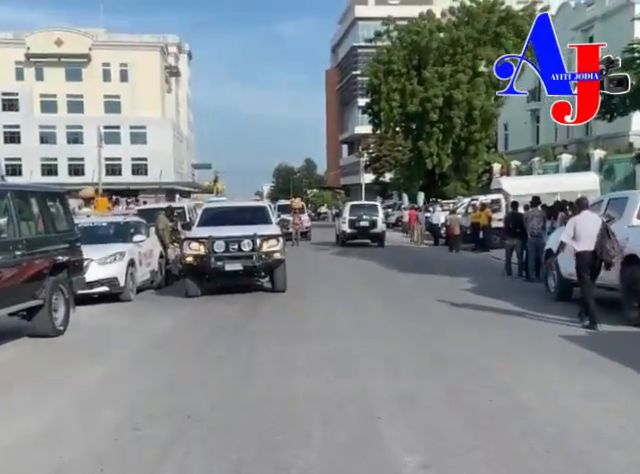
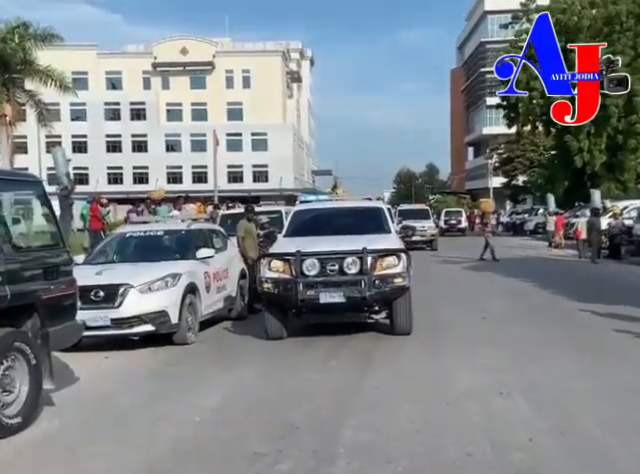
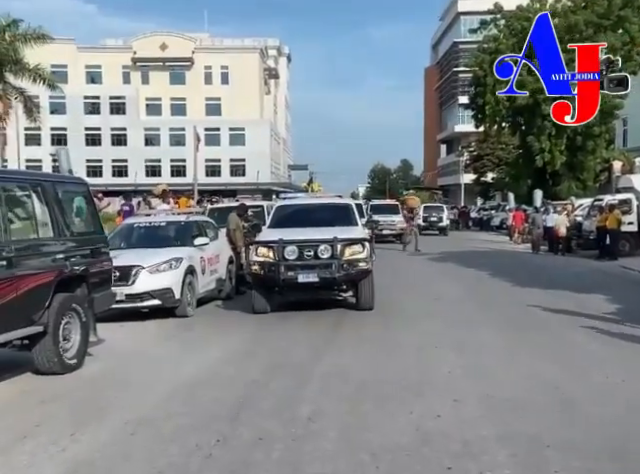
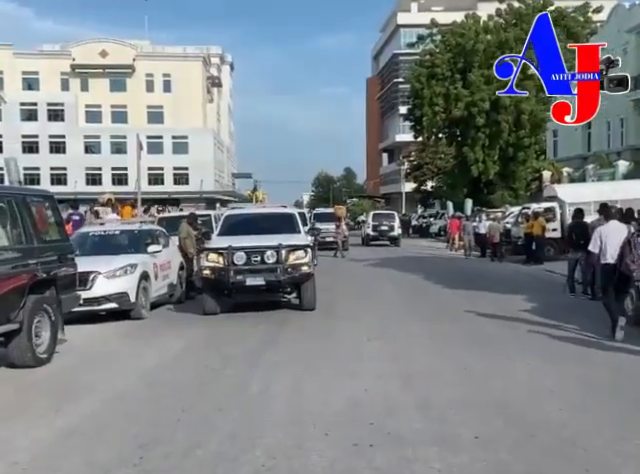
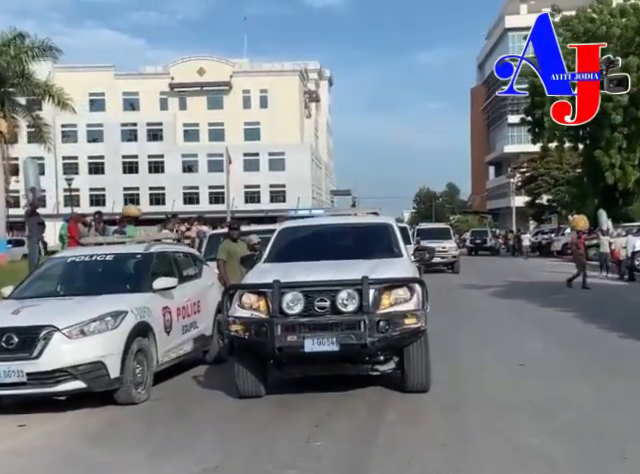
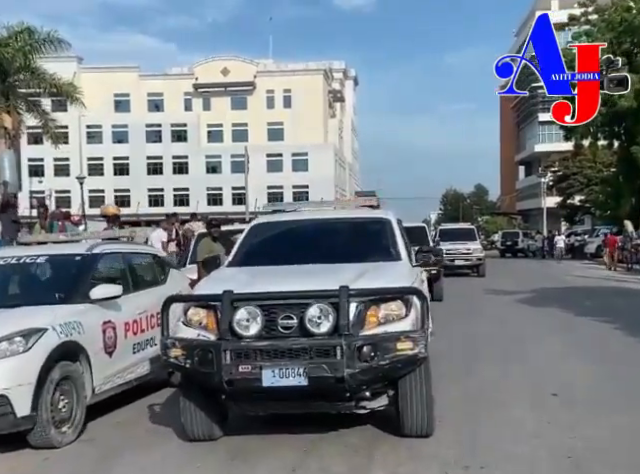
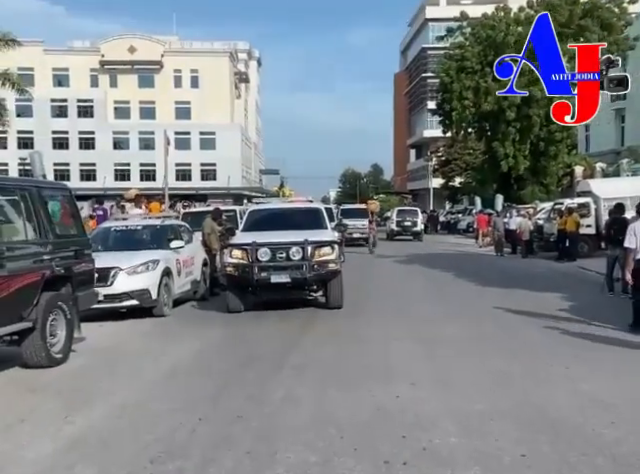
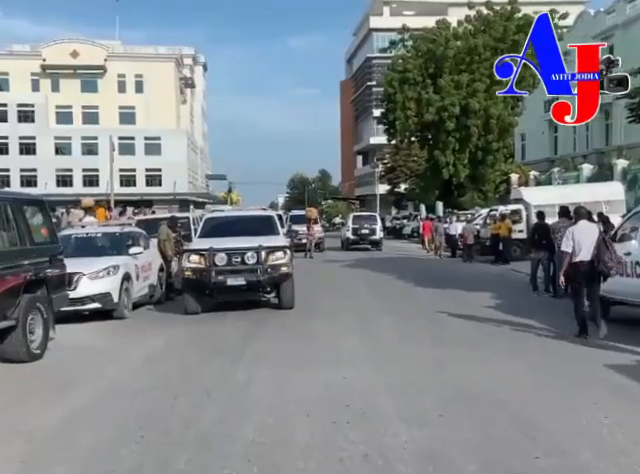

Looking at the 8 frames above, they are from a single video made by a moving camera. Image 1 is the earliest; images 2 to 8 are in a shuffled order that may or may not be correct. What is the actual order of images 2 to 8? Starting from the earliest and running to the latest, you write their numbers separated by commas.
8, 4, 7, 3, 2, 5, 6
